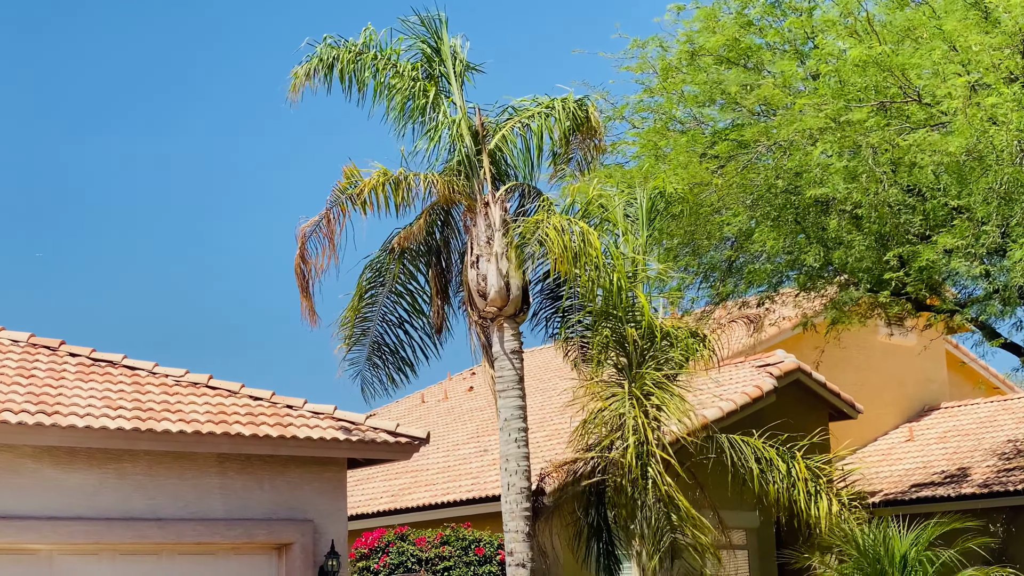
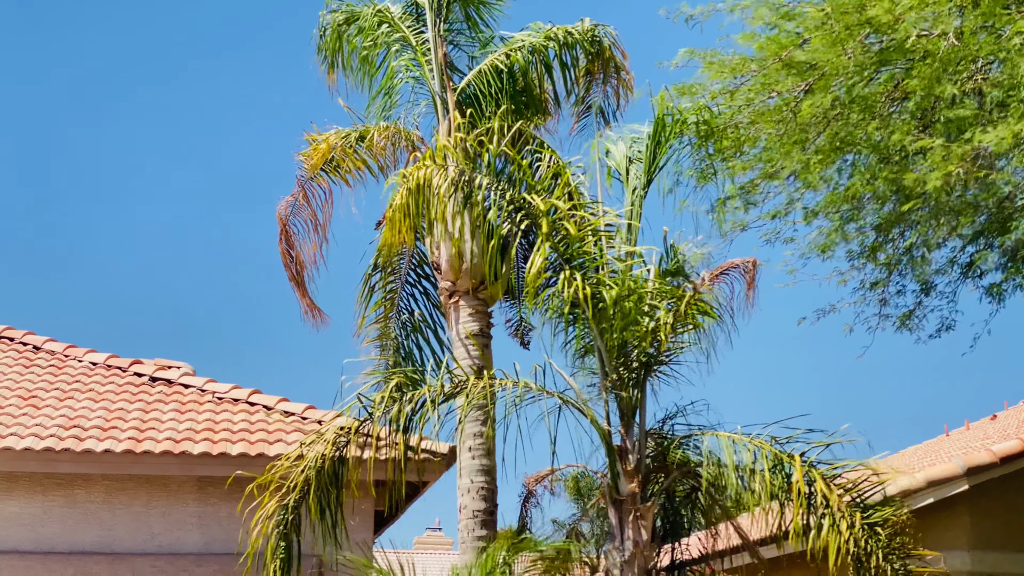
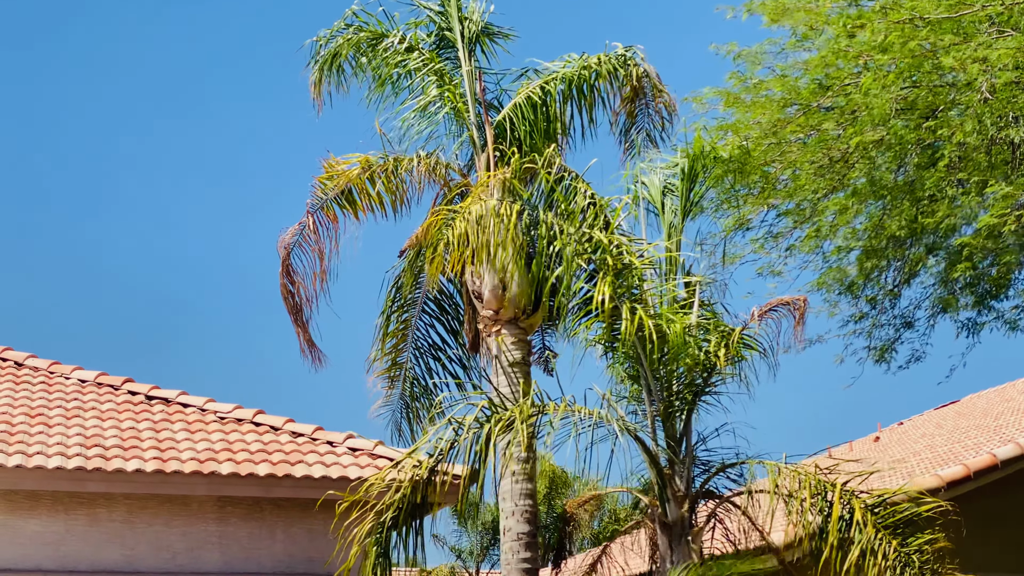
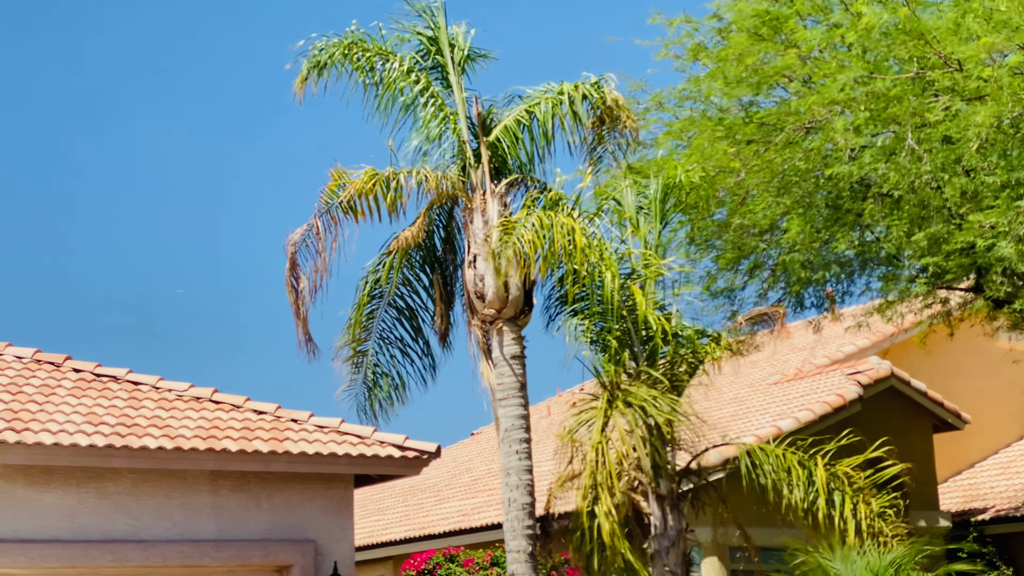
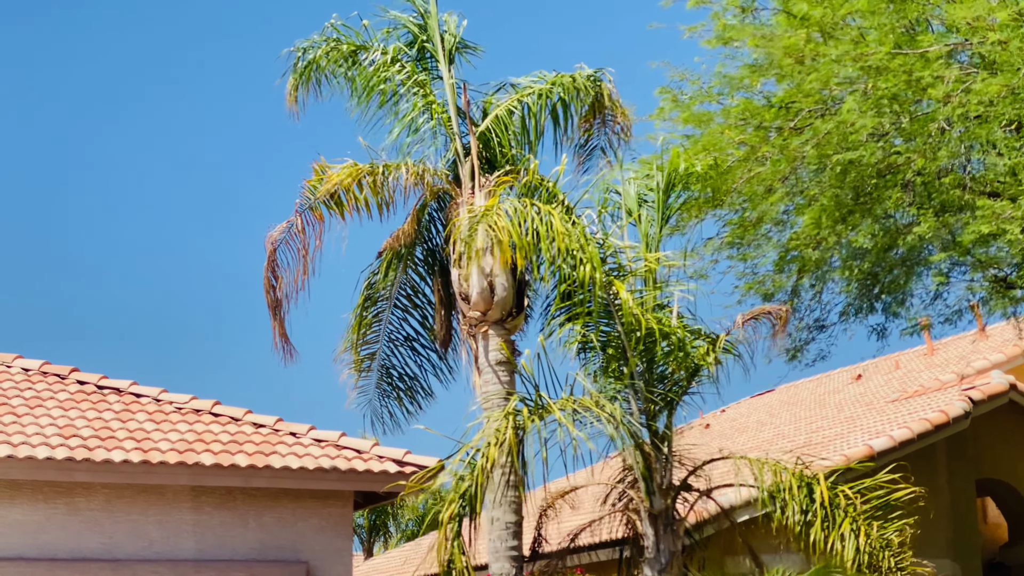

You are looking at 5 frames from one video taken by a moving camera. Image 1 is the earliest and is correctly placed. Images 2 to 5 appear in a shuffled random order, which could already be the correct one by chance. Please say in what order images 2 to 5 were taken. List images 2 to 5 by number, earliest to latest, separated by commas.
4, 5, 3, 2
